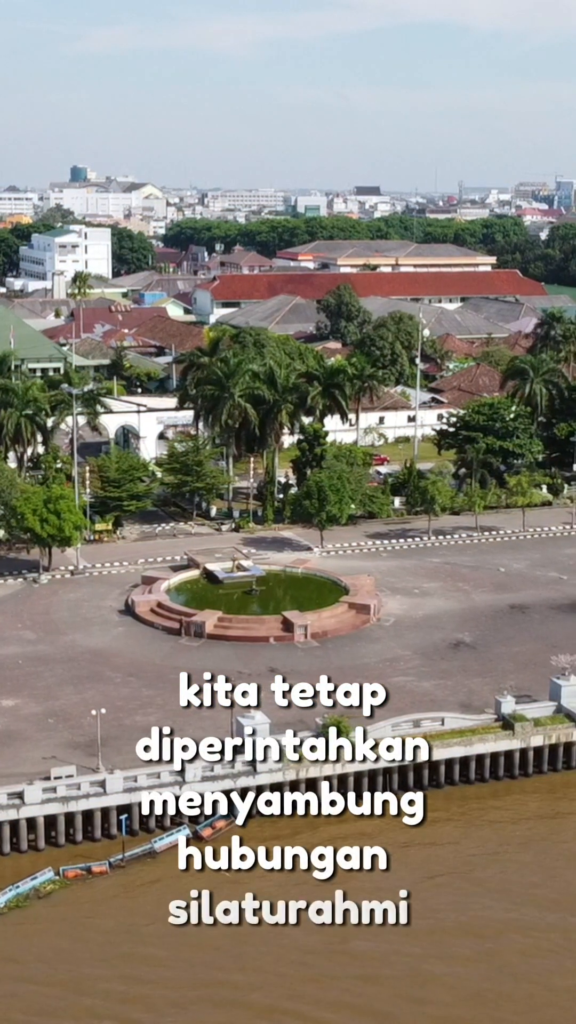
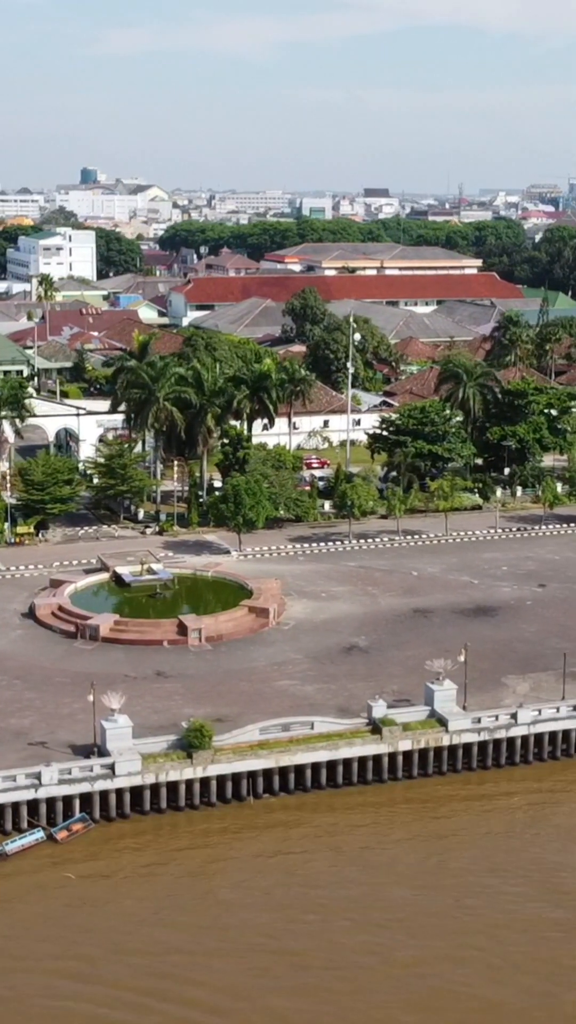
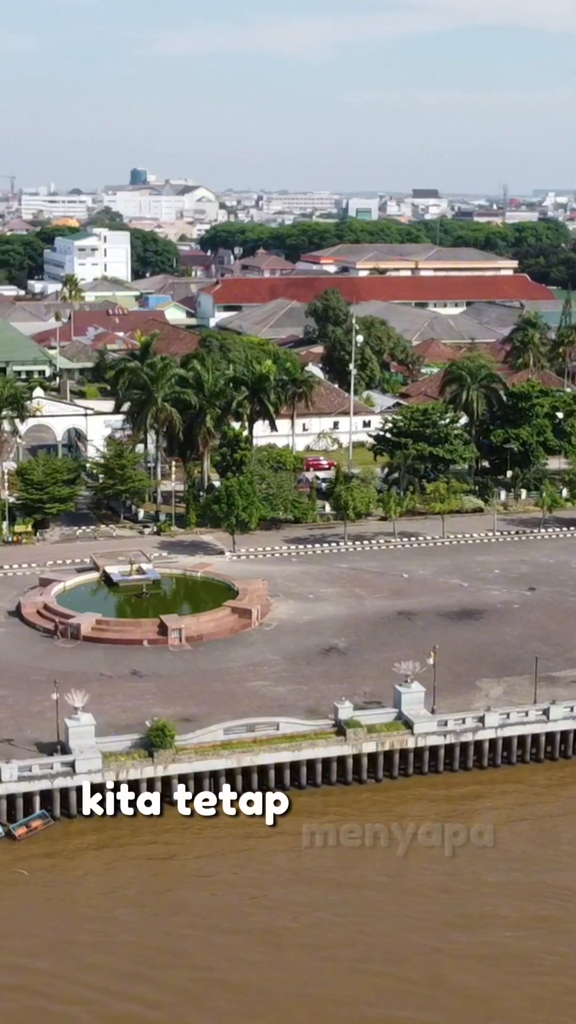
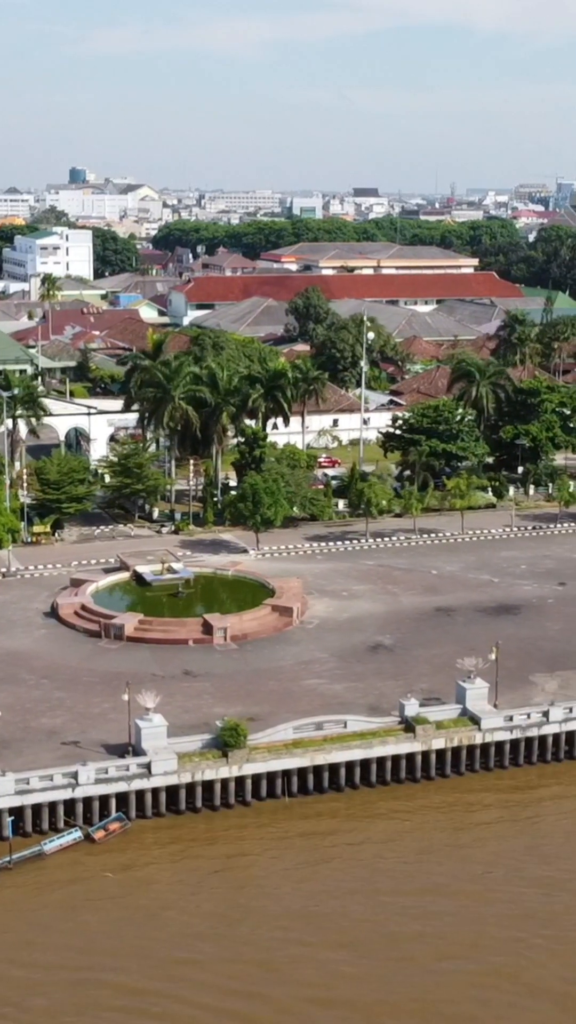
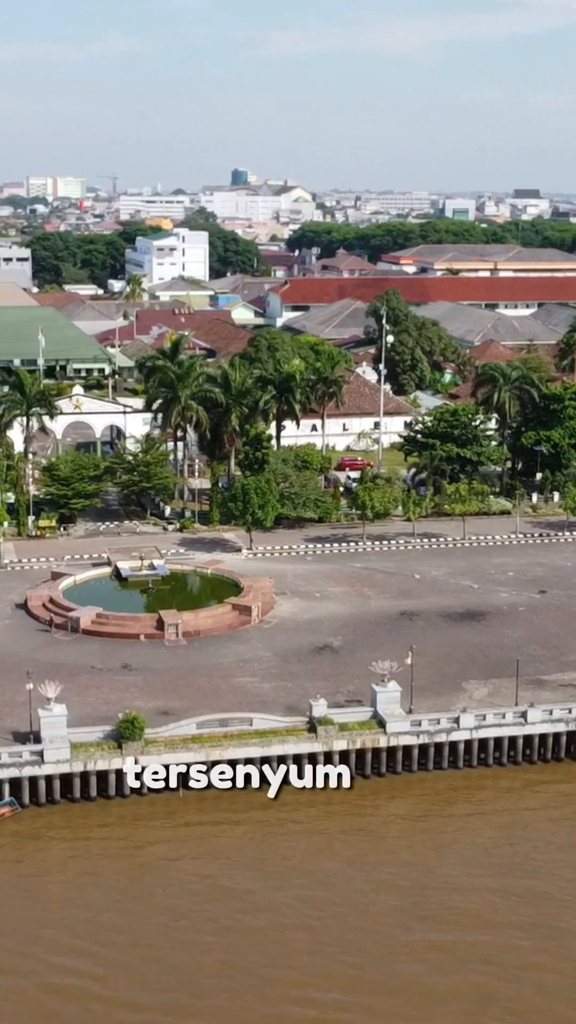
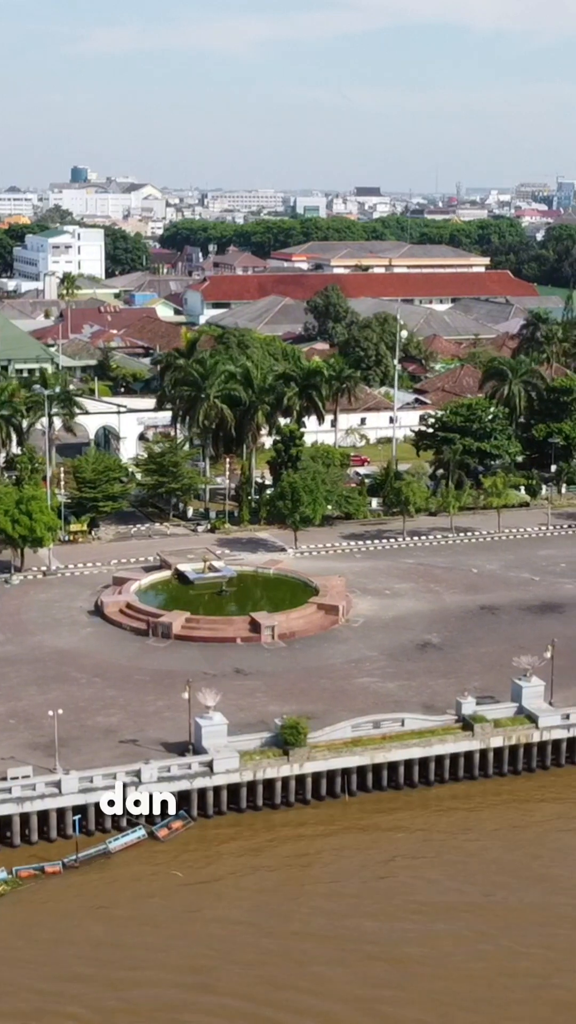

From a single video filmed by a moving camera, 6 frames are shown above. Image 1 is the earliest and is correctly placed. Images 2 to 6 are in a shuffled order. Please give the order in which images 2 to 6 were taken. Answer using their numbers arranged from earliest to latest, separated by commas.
6, 4, 2, 3, 5
